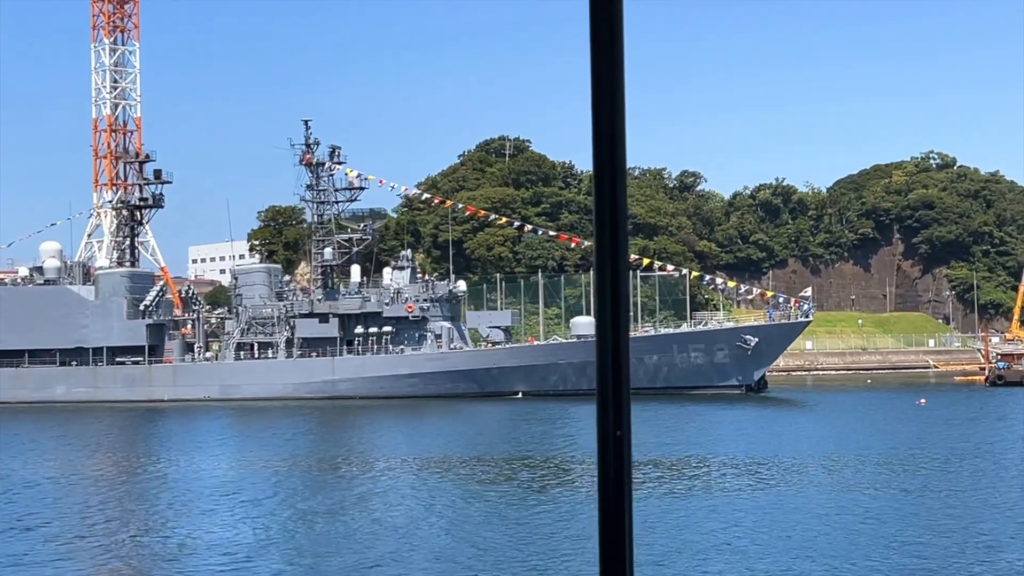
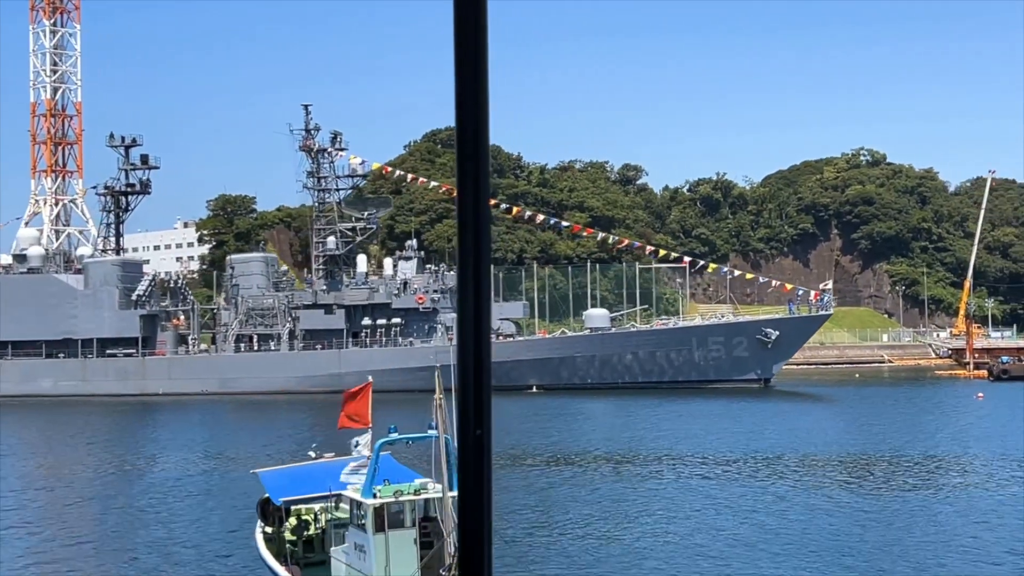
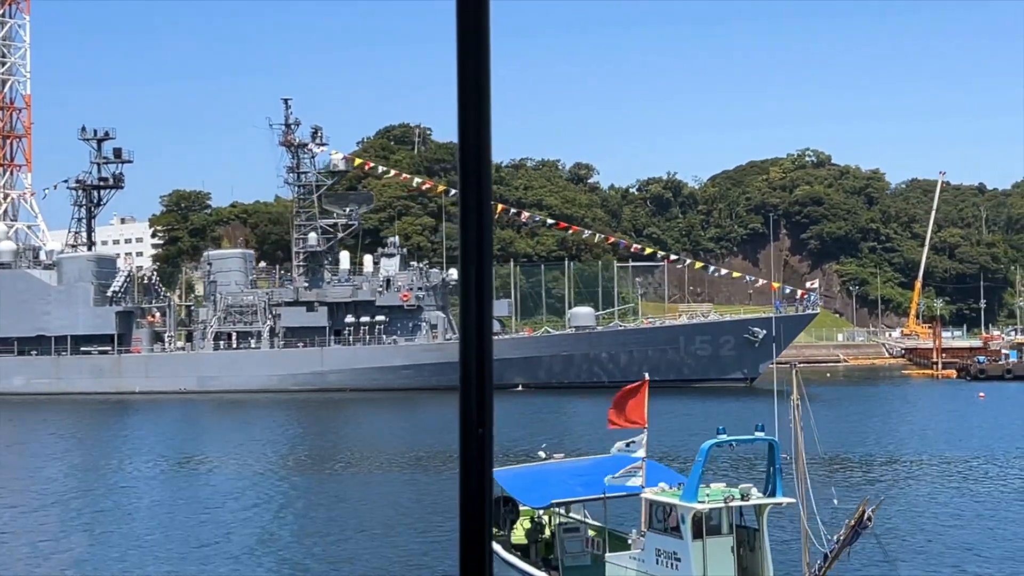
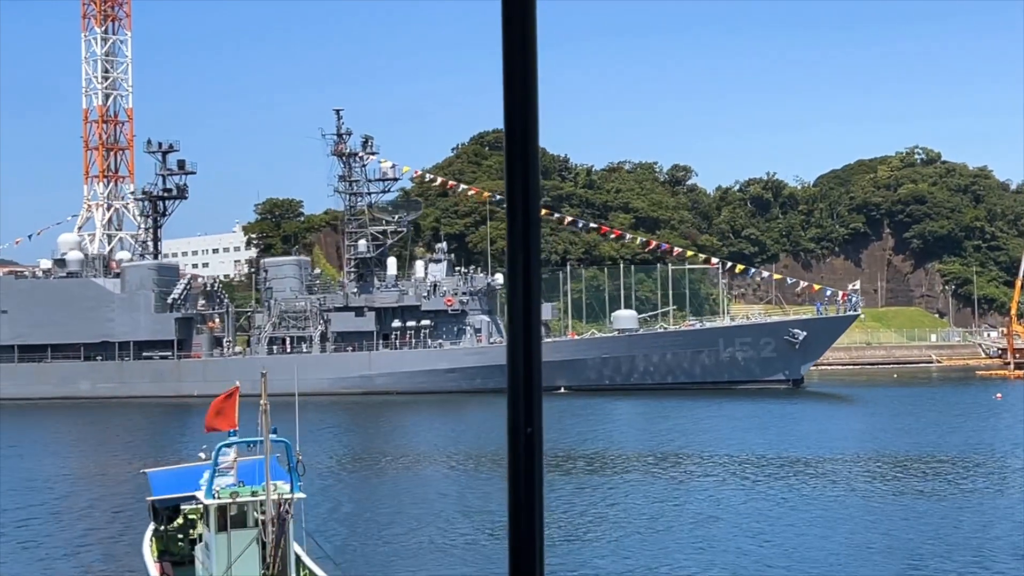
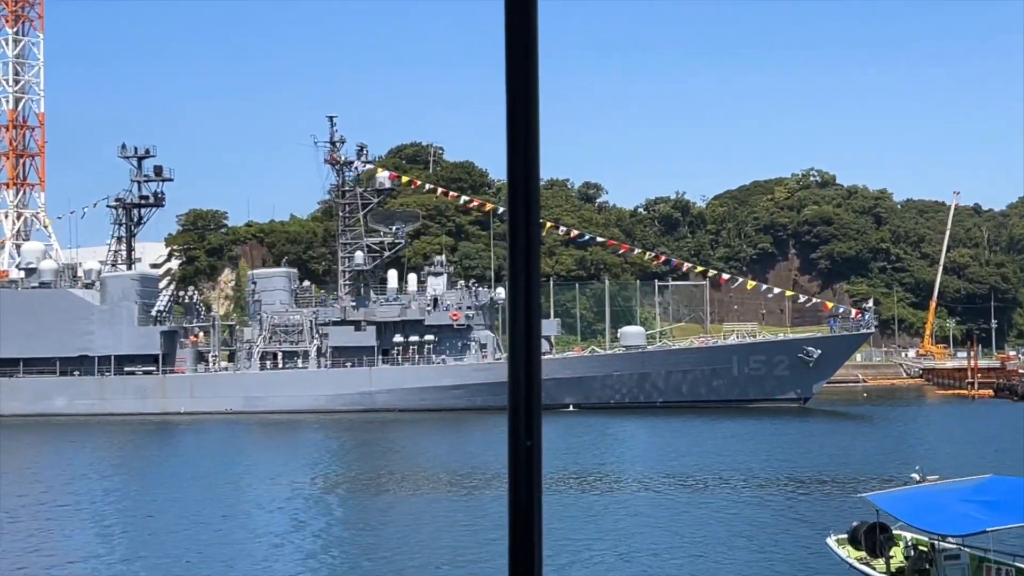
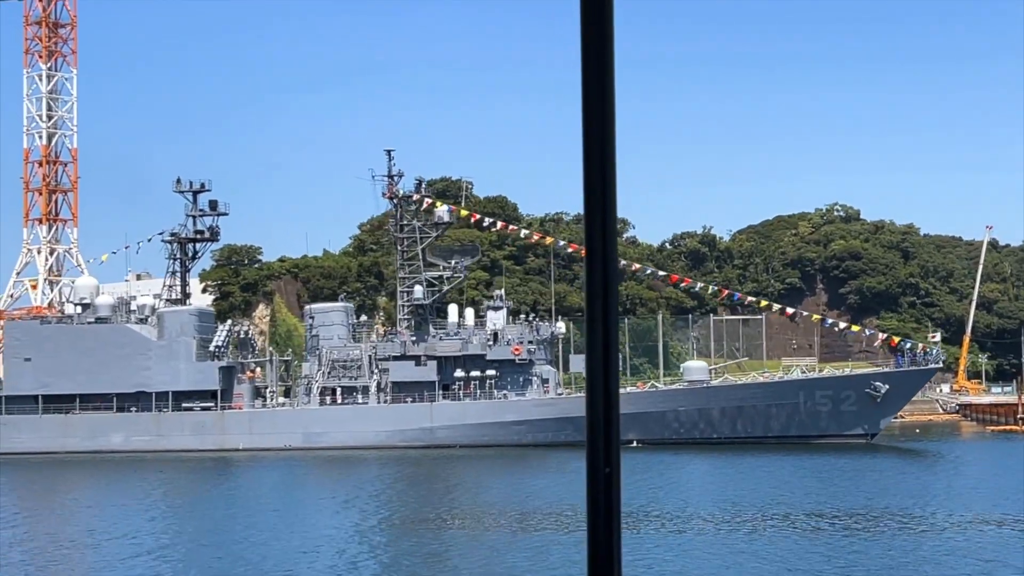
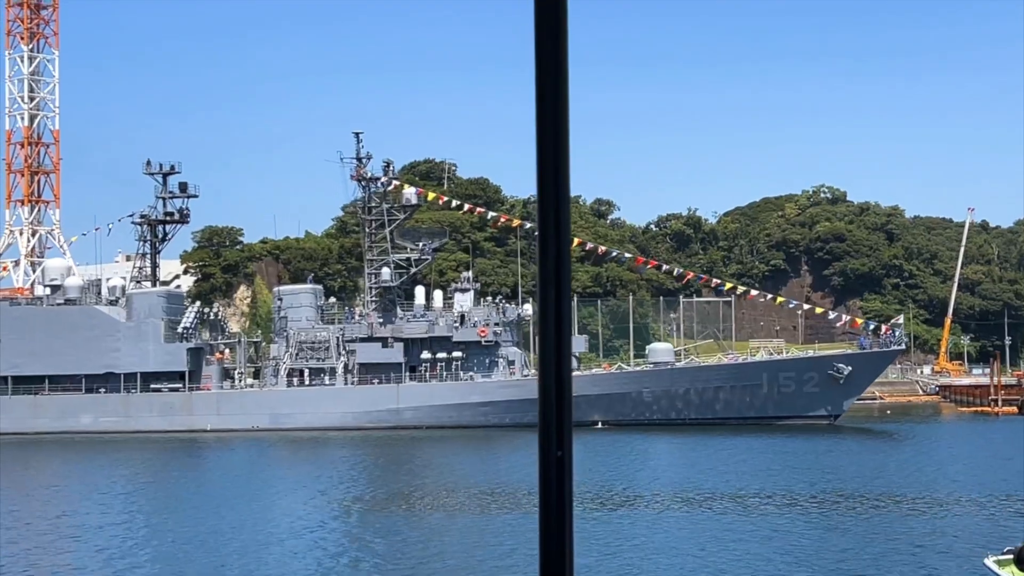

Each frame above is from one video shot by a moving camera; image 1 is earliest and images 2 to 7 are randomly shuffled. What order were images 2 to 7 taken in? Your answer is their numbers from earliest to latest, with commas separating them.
4, 2, 3, 5, 7, 6
